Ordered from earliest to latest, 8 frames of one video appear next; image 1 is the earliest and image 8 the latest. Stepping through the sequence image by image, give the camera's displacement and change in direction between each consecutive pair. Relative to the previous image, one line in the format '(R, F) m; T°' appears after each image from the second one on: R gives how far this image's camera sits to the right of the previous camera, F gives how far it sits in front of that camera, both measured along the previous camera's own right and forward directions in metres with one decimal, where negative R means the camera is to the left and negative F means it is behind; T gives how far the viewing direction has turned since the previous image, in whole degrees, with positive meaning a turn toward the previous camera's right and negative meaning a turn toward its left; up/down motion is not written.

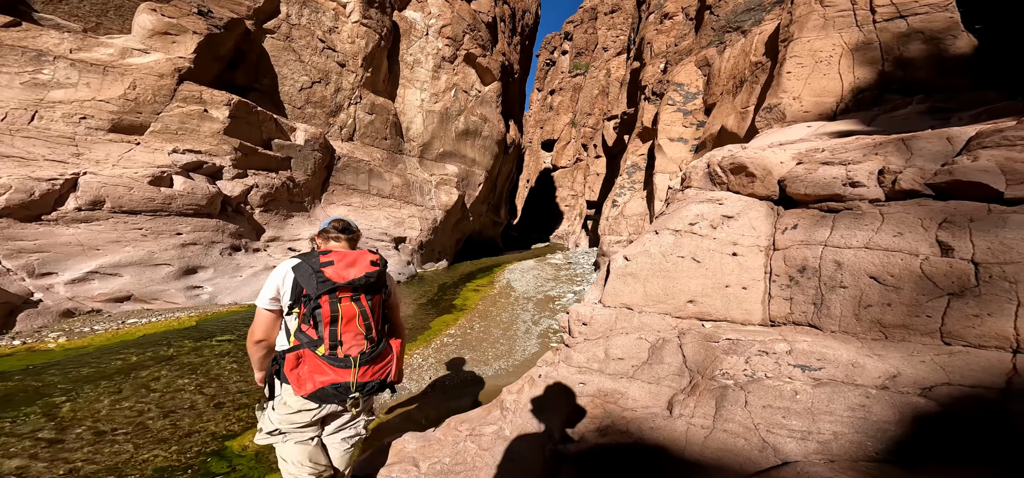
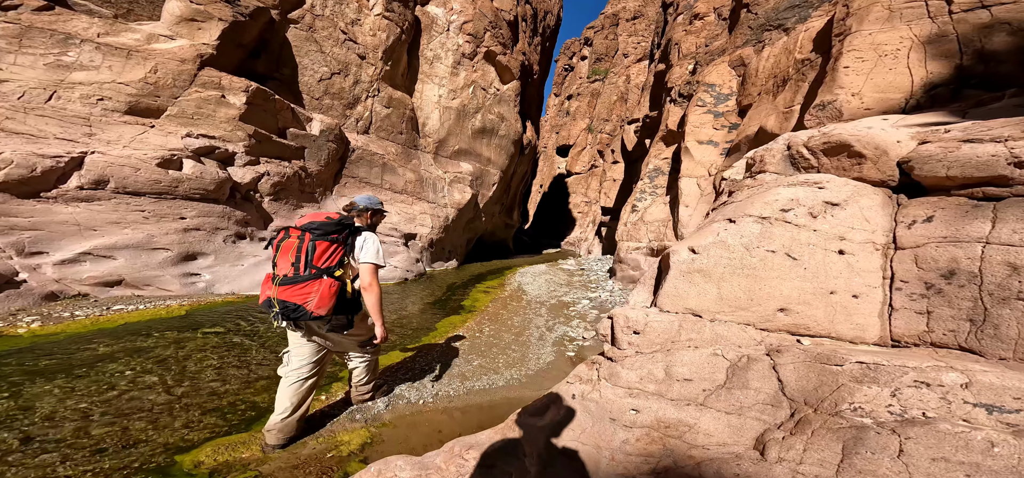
(-0.2, +0.7) m; -2°
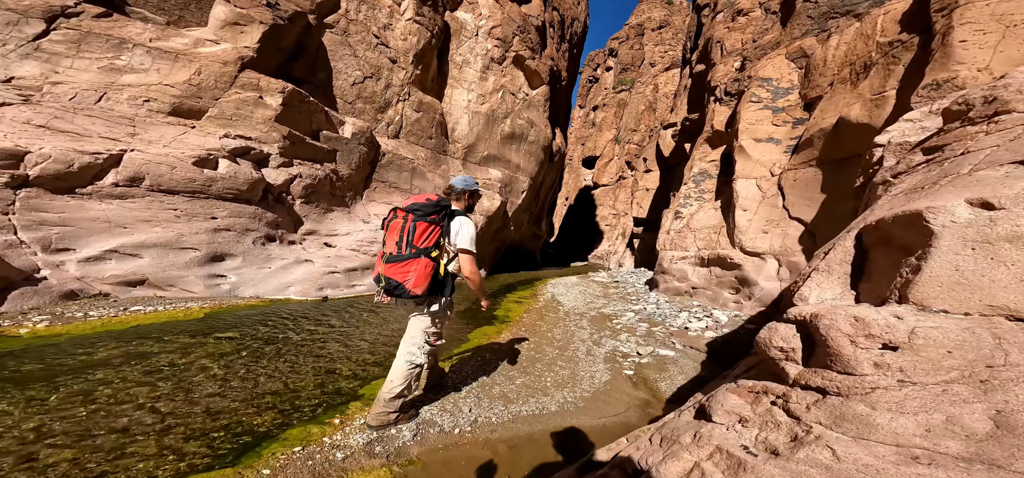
(-0.5, +1.0) m; -4°
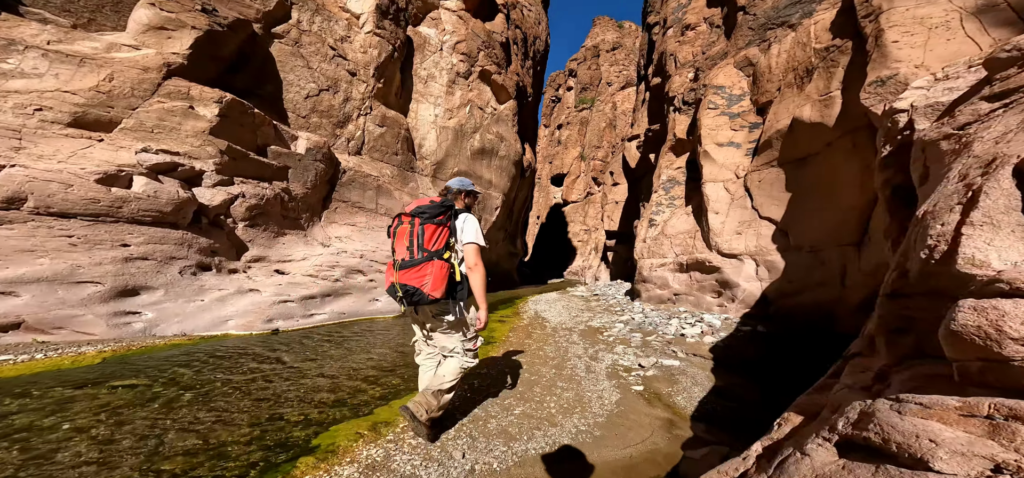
(-0.3, +1.1) m; +5°
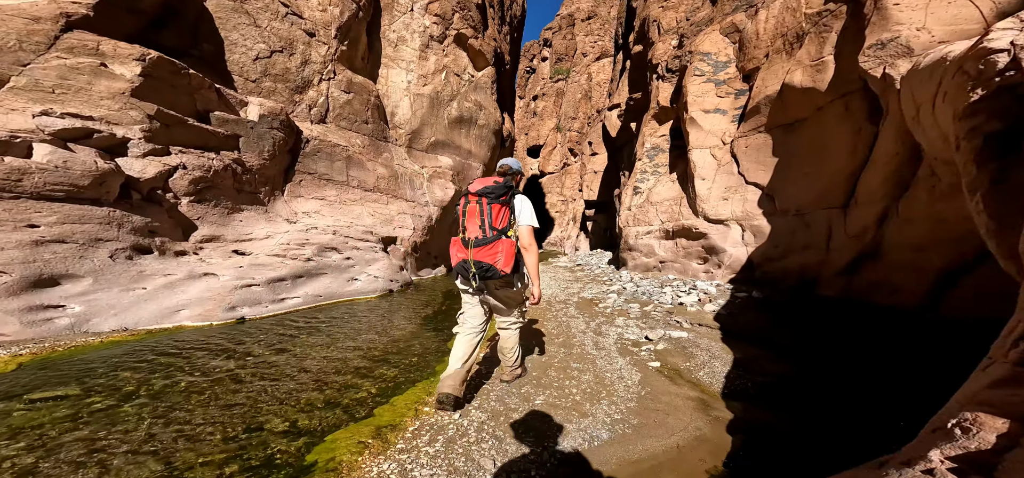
(-0.6, +0.9) m; +4°
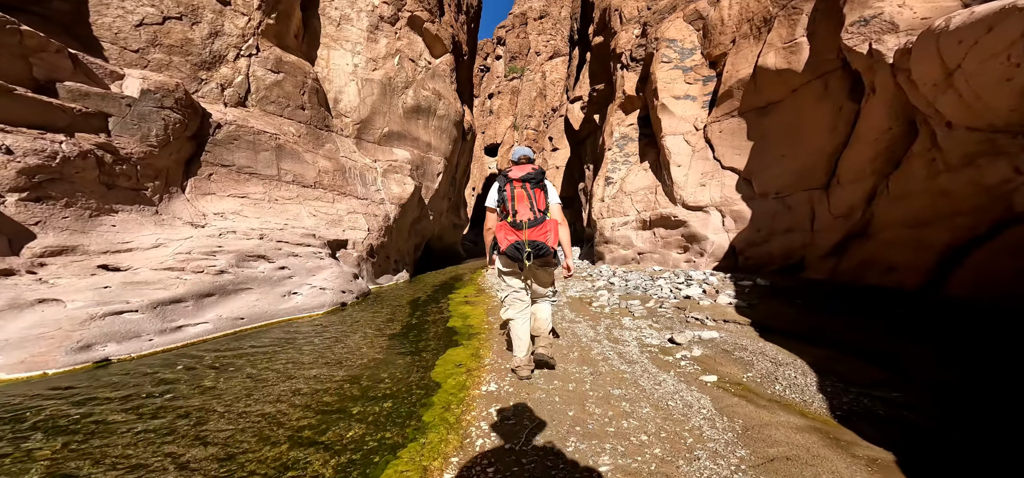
(-0.7, +2.0) m; +7°
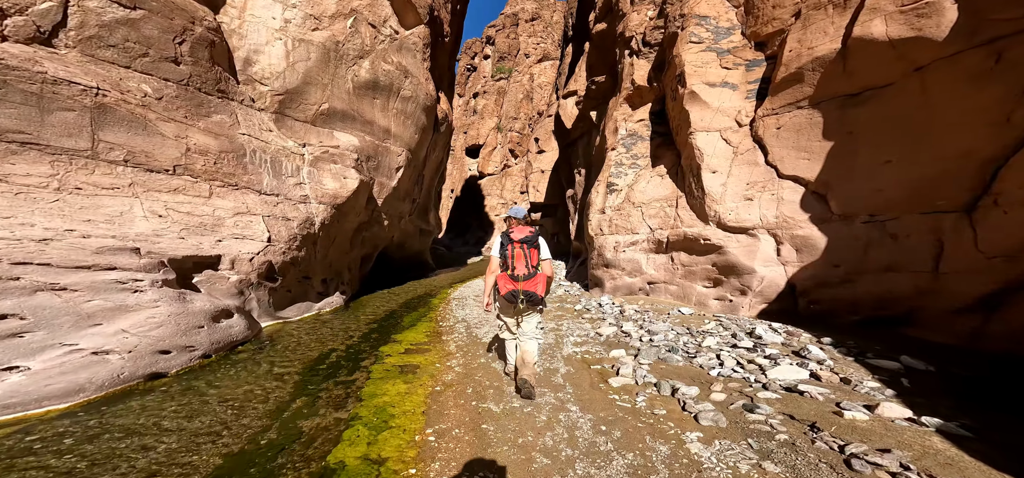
(+0.1, +4.2) m; +3°
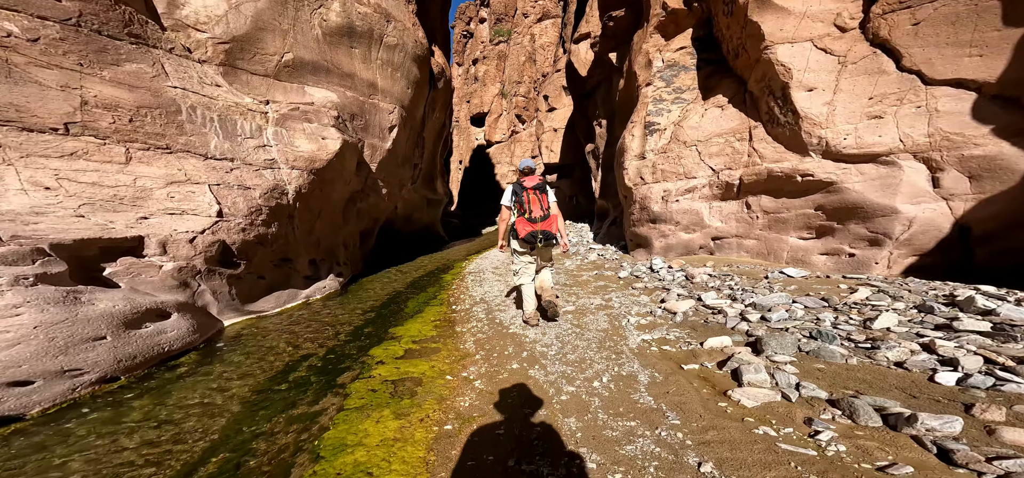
(-0.3, +2.4) m; -2°
